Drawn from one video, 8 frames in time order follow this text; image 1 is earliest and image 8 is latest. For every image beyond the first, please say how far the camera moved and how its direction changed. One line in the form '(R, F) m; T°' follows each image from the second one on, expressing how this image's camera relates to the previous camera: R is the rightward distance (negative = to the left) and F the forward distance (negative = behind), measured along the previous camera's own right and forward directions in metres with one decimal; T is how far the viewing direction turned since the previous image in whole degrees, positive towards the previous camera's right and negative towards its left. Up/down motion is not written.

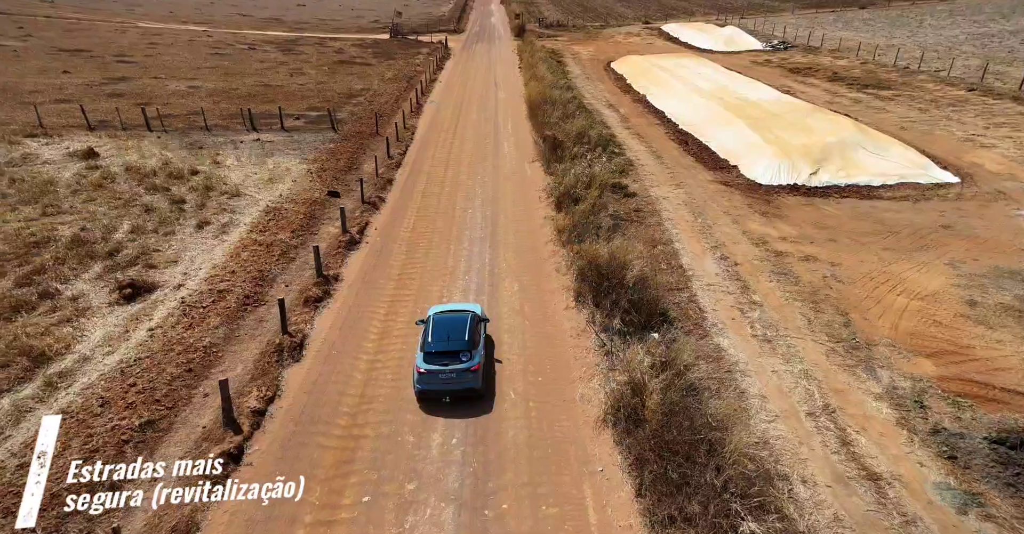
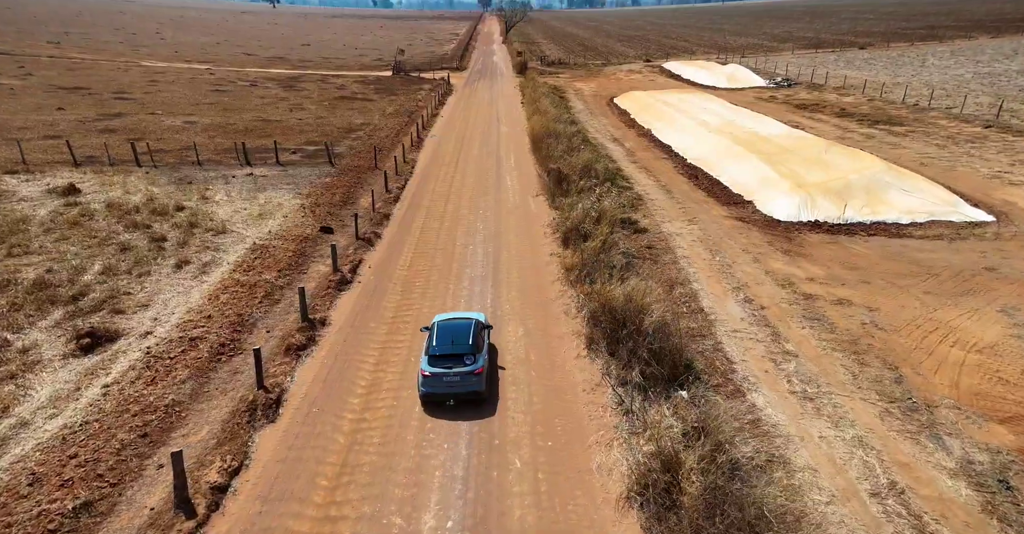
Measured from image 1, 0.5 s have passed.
(-0.1, +1.9) m; 0°
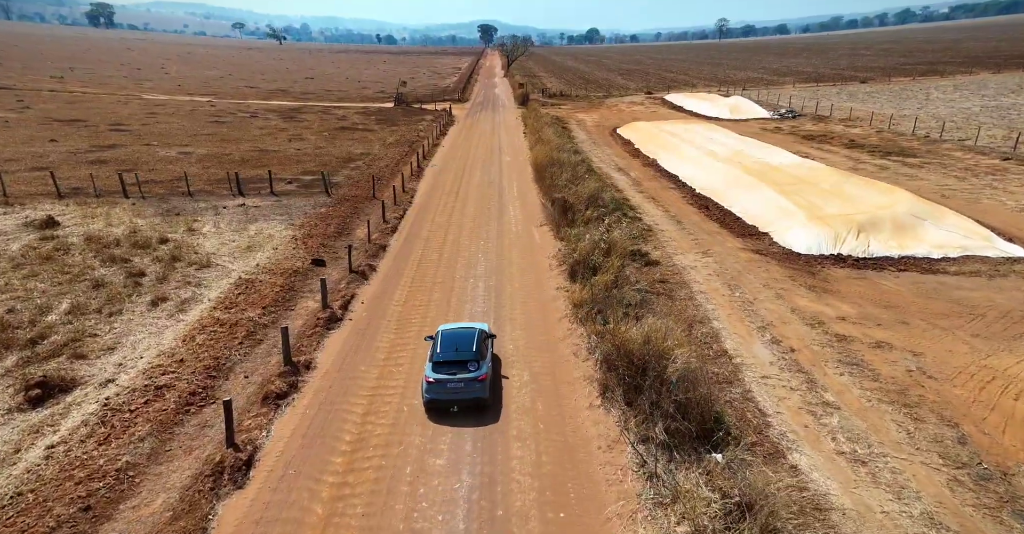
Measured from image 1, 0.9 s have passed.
(-0.1, +1.8) m; 0°
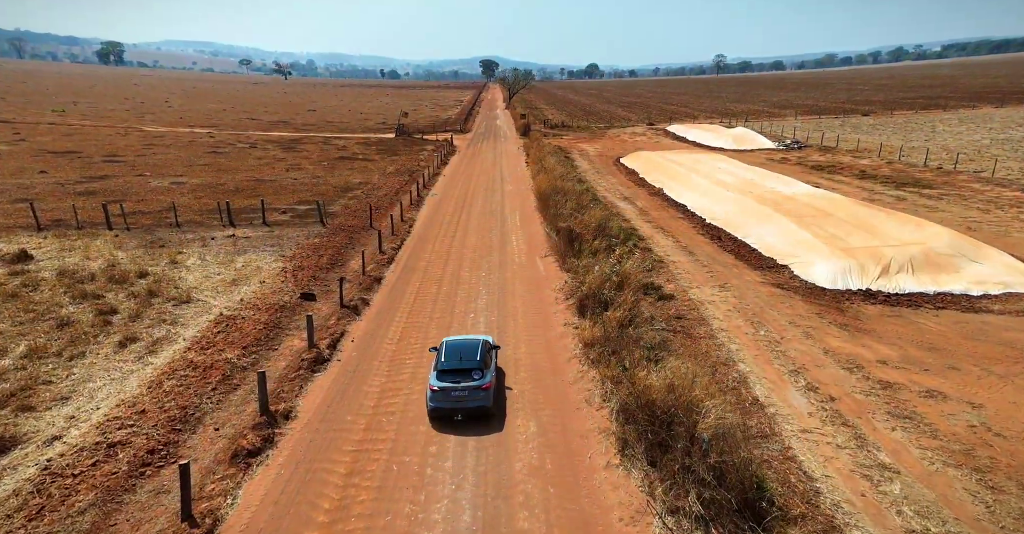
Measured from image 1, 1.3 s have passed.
(-0.1, +1.9) m; 0°
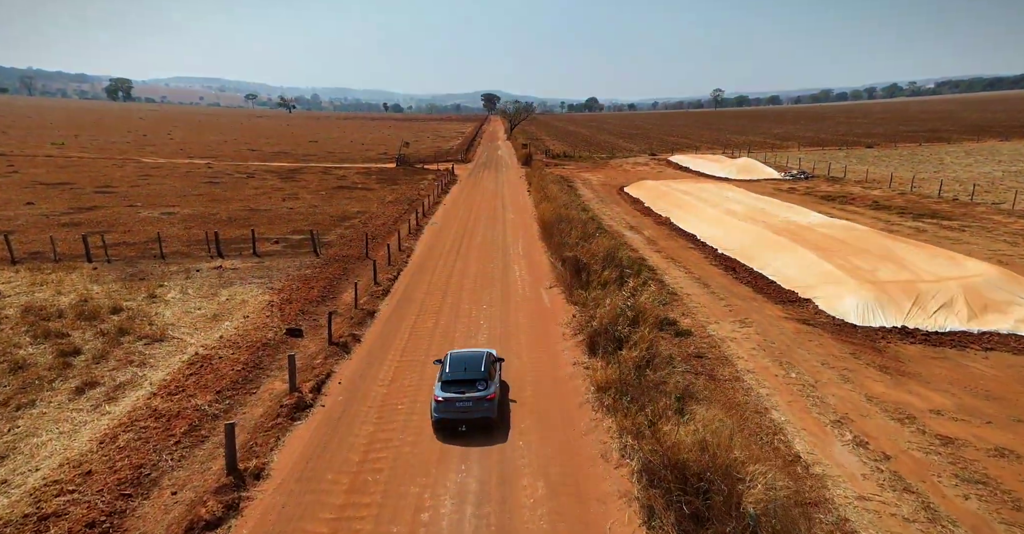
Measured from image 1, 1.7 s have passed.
(-0.1, +2.0) m; 0°
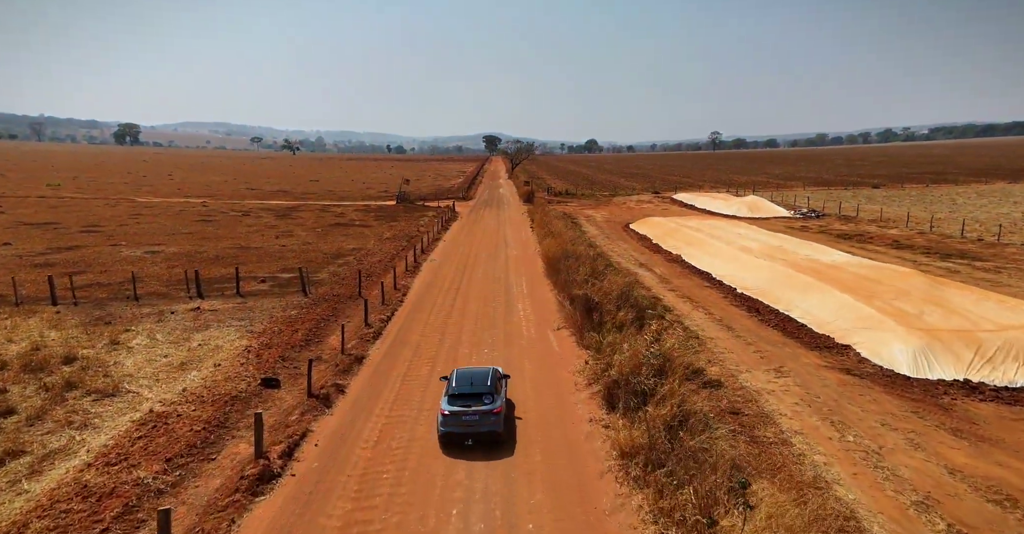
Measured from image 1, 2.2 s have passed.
(-0.2, +2.8) m; 0°
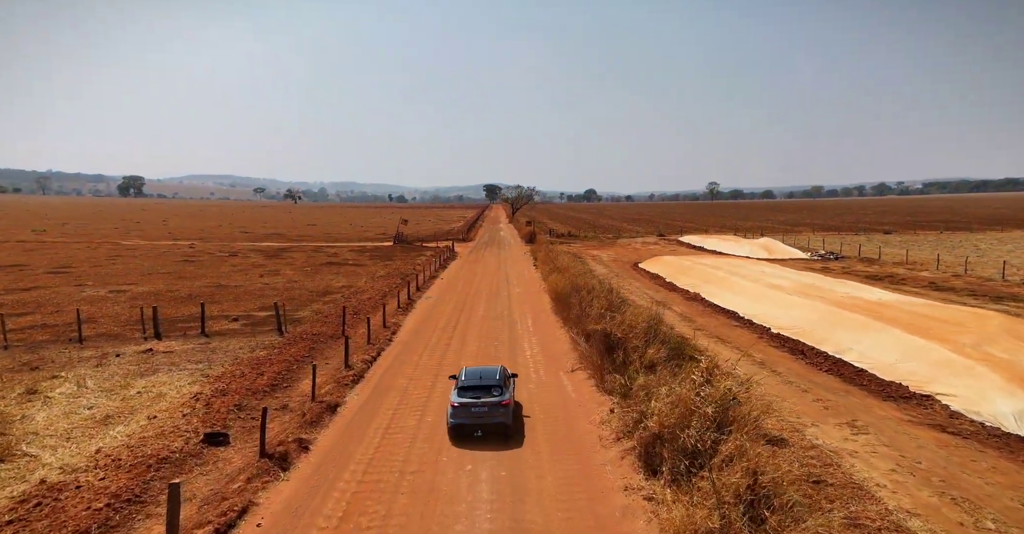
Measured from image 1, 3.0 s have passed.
(-0.3, +4.3) m; 0°
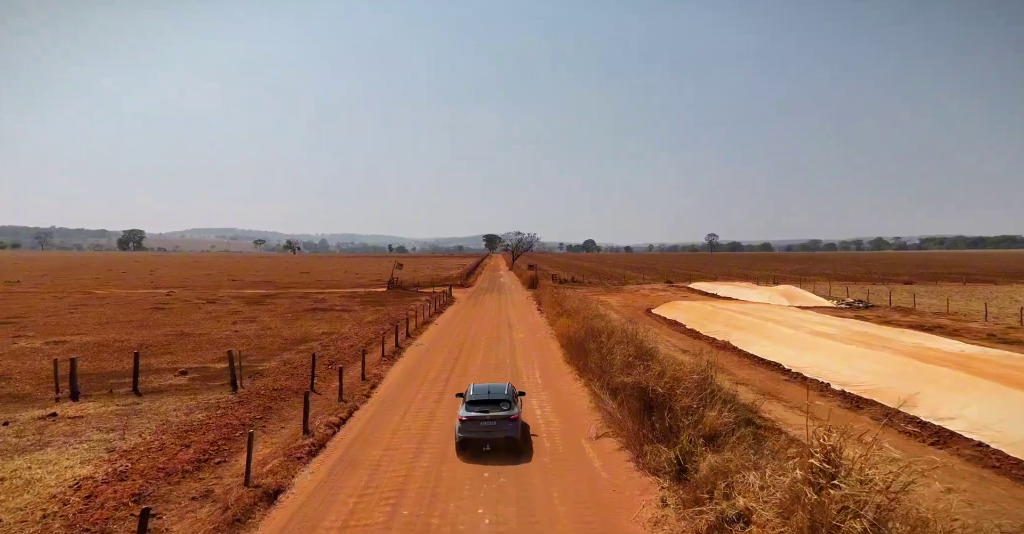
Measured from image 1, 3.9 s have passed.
(-0.2, +5.5) m; 0°
